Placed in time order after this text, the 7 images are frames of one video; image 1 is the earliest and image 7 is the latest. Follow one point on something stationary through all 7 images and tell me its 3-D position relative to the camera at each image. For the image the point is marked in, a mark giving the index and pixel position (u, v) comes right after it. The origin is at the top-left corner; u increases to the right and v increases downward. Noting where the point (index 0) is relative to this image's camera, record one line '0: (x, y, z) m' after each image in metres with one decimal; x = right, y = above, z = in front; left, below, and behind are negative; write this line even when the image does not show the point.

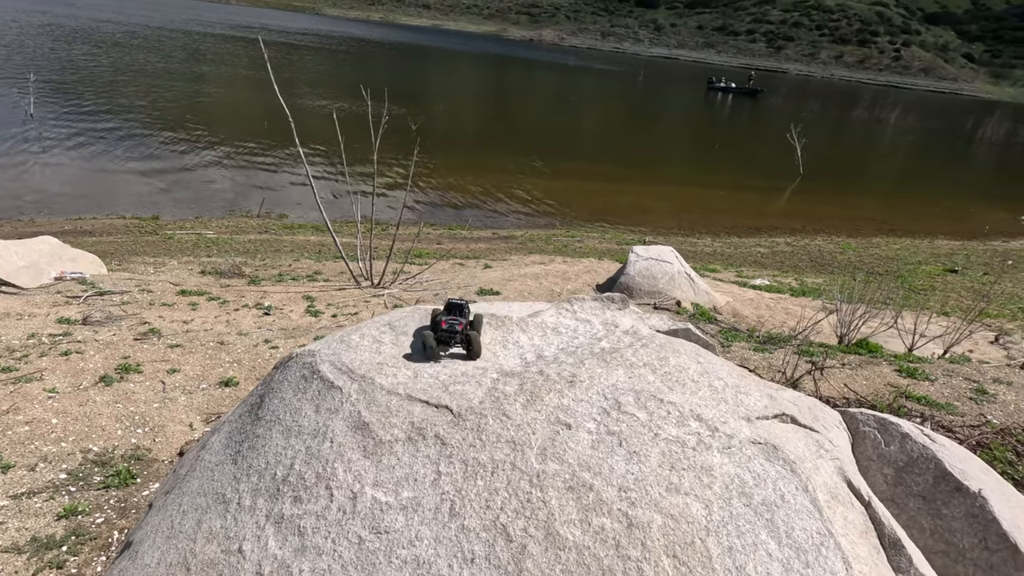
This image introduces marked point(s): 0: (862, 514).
0: (+1.4, -0.9, +2.4) m
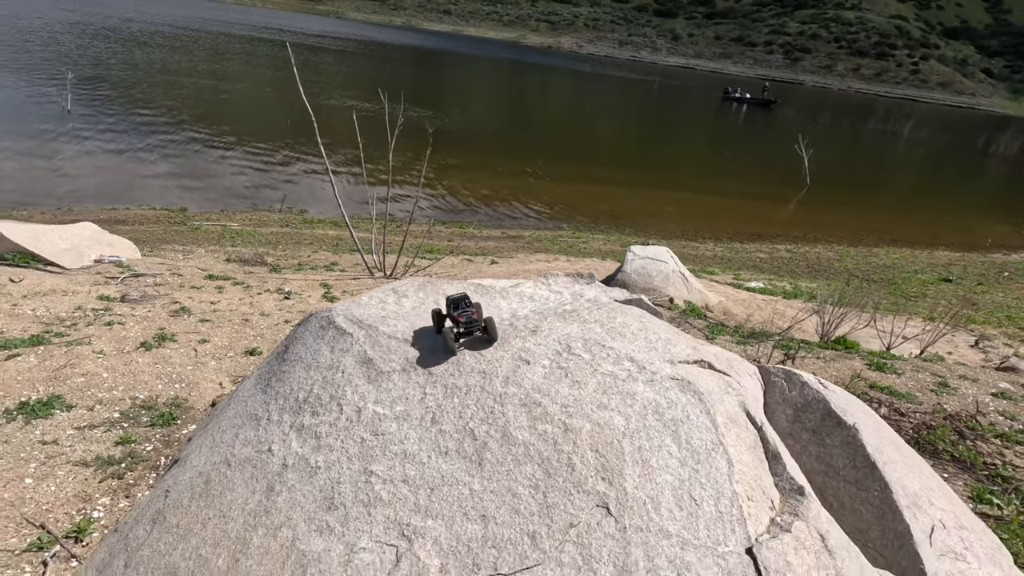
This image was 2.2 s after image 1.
0: (+1.2, -0.8, +3.0) m
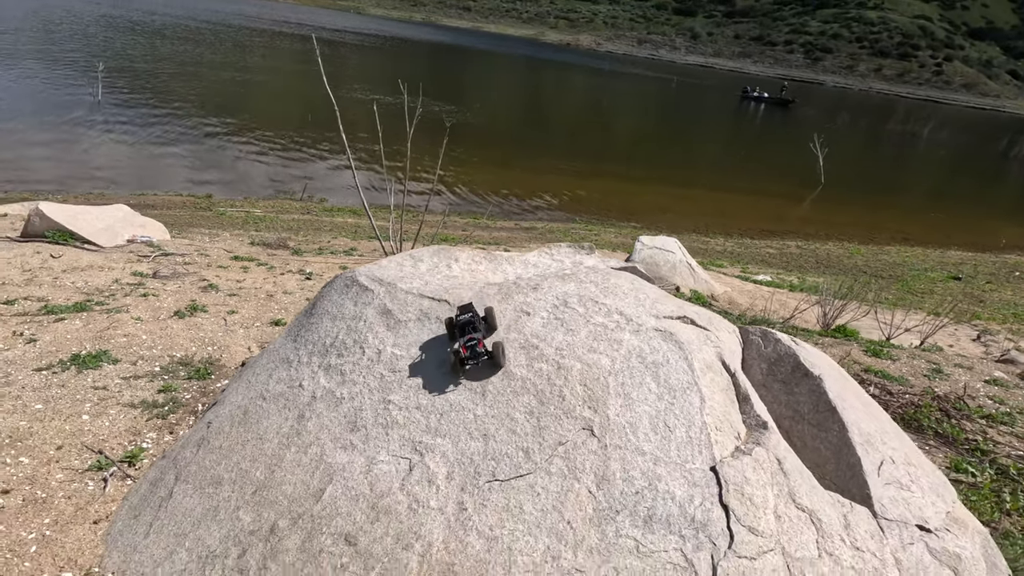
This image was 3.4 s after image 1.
0: (+1.3, -0.5, +3.4) m
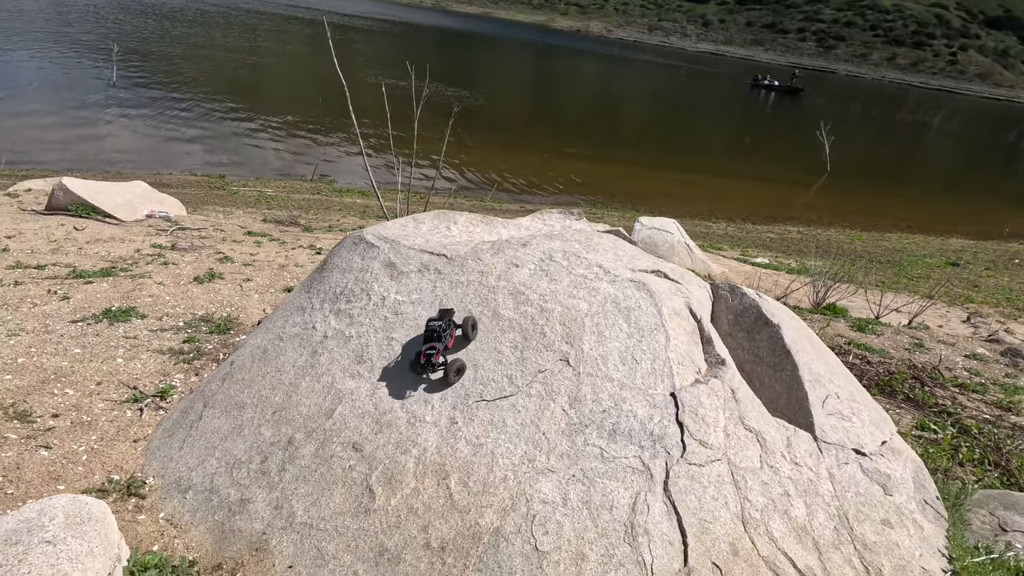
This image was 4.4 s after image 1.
0: (+1.2, -0.2, +3.8) m
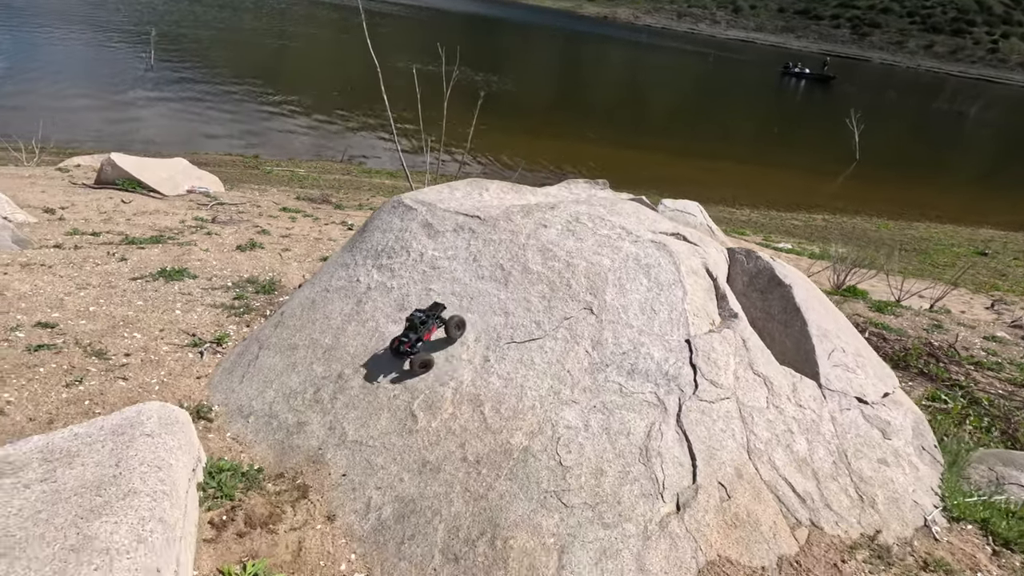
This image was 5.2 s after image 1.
0: (+1.4, 0.0, +4.1) m
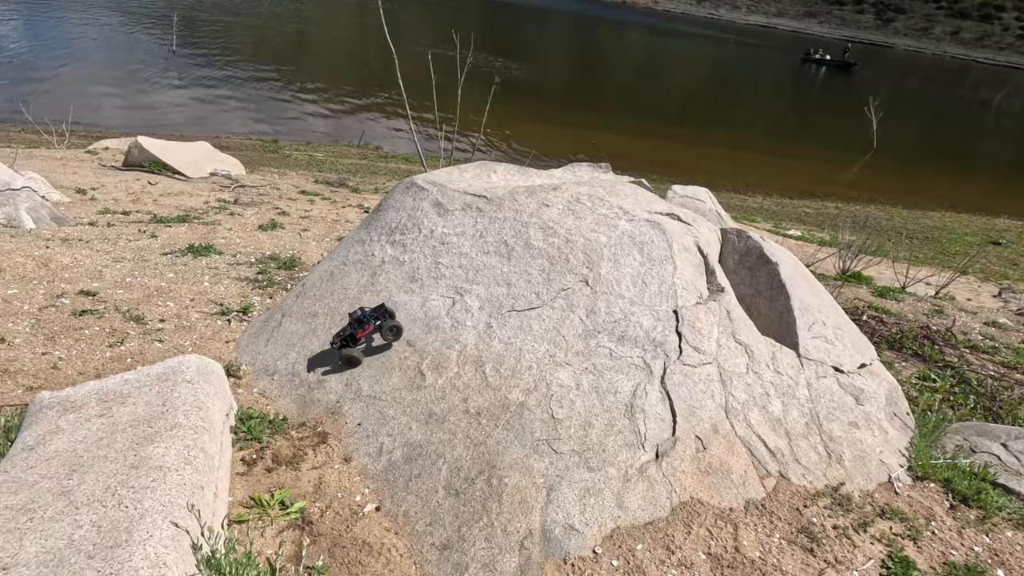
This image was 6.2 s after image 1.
0: (+1.4, +0.2, +4.4) m
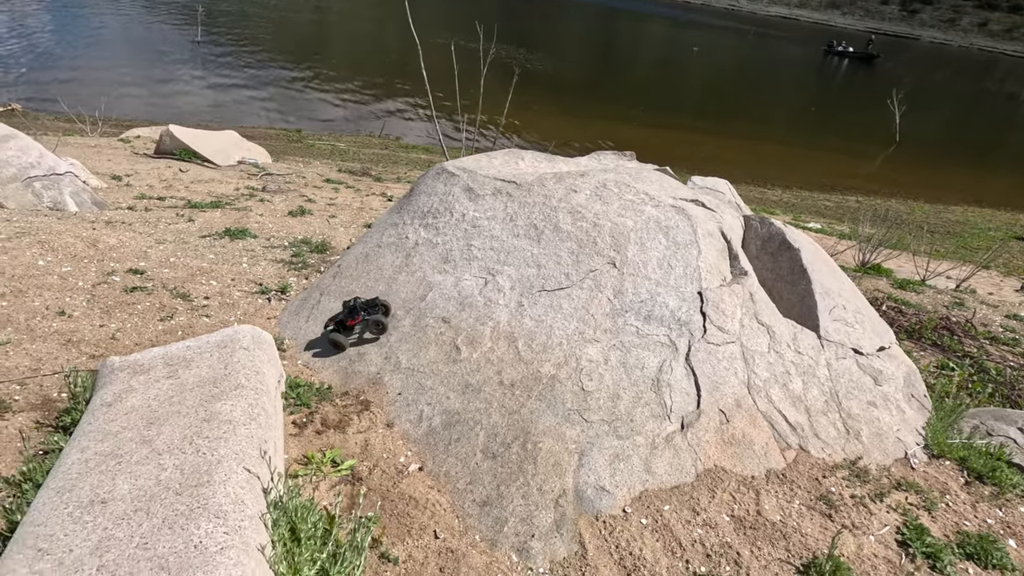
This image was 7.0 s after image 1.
0: (+1.6, +0.3, +4.6) m
